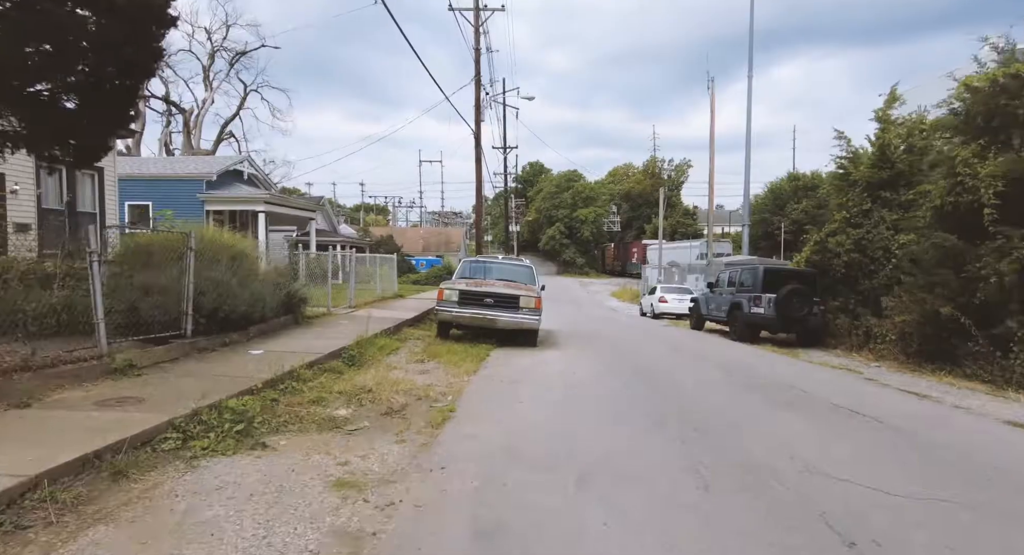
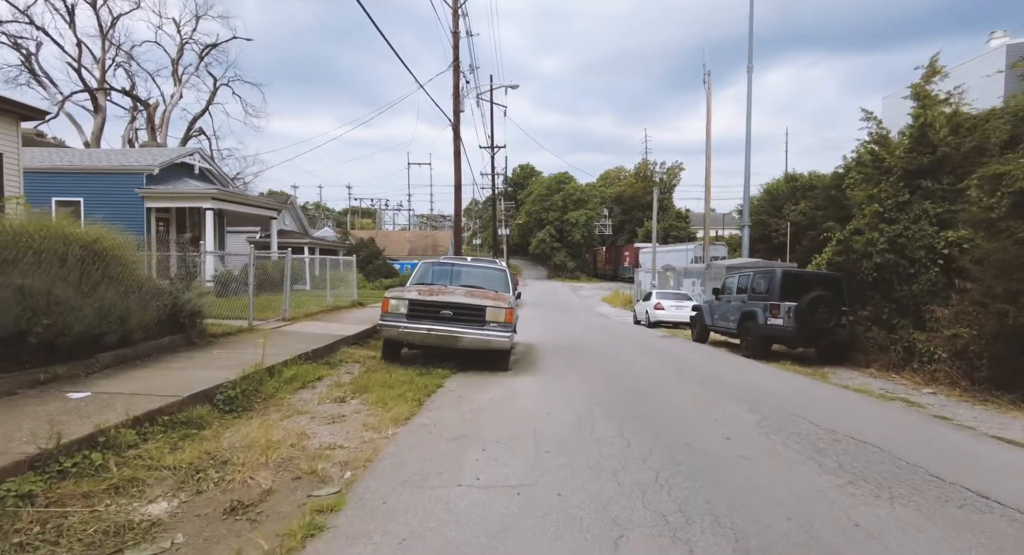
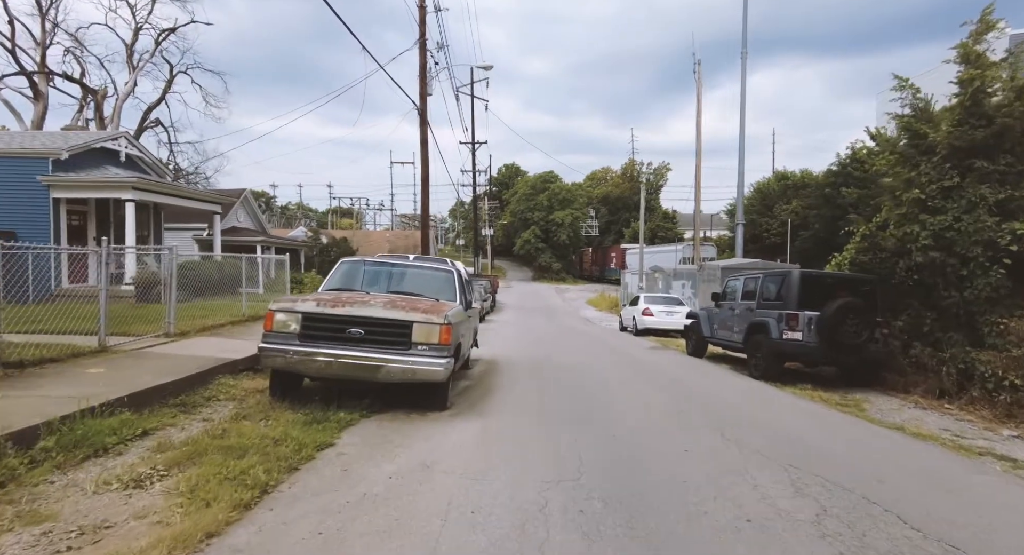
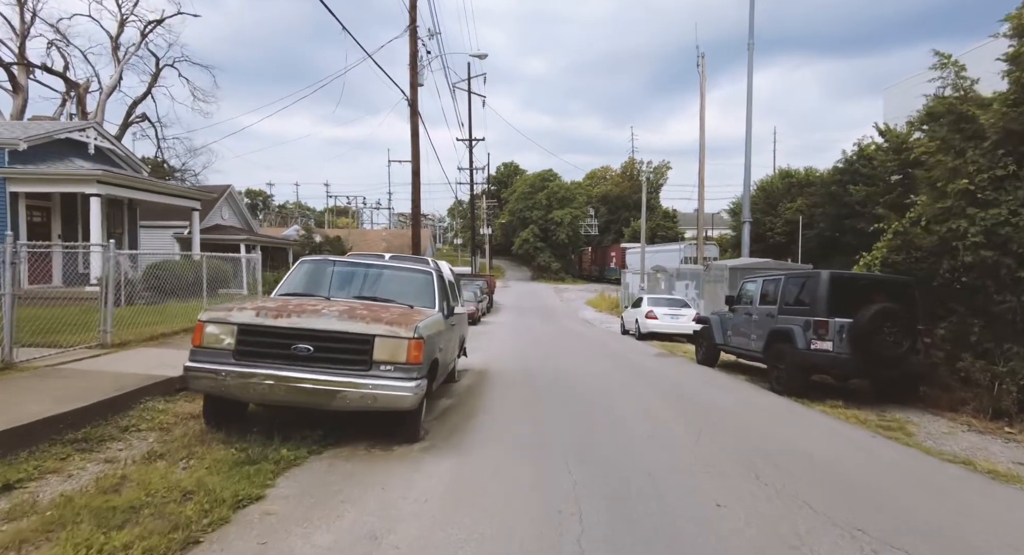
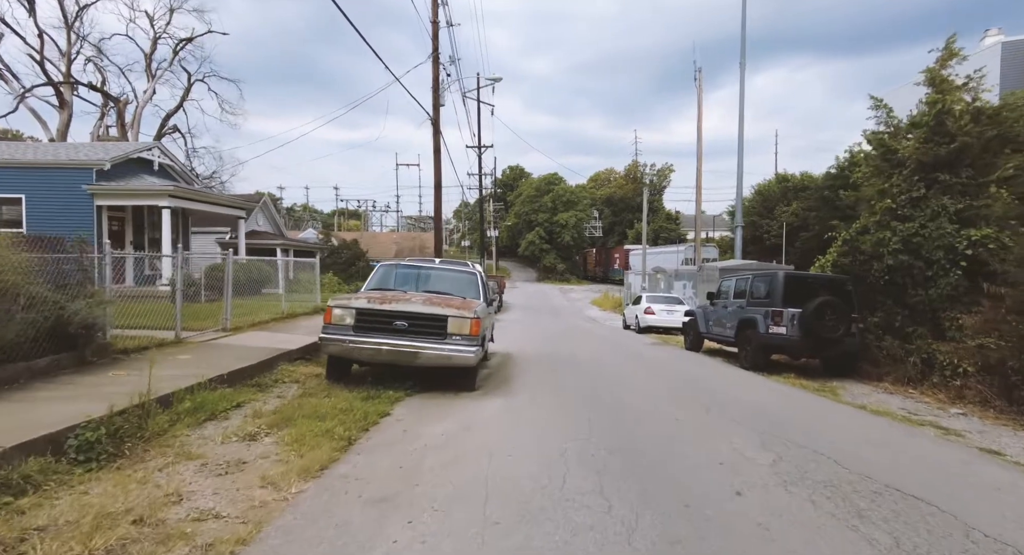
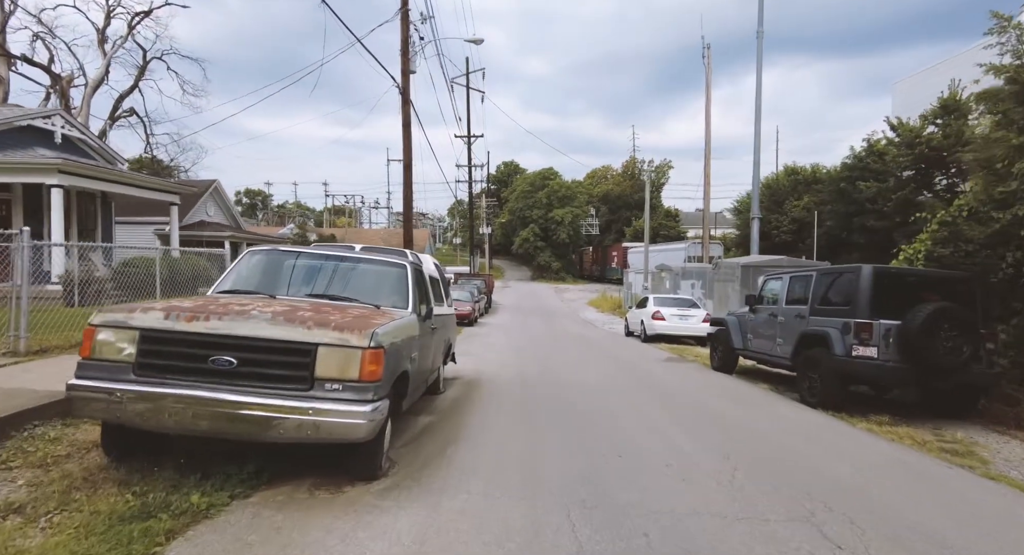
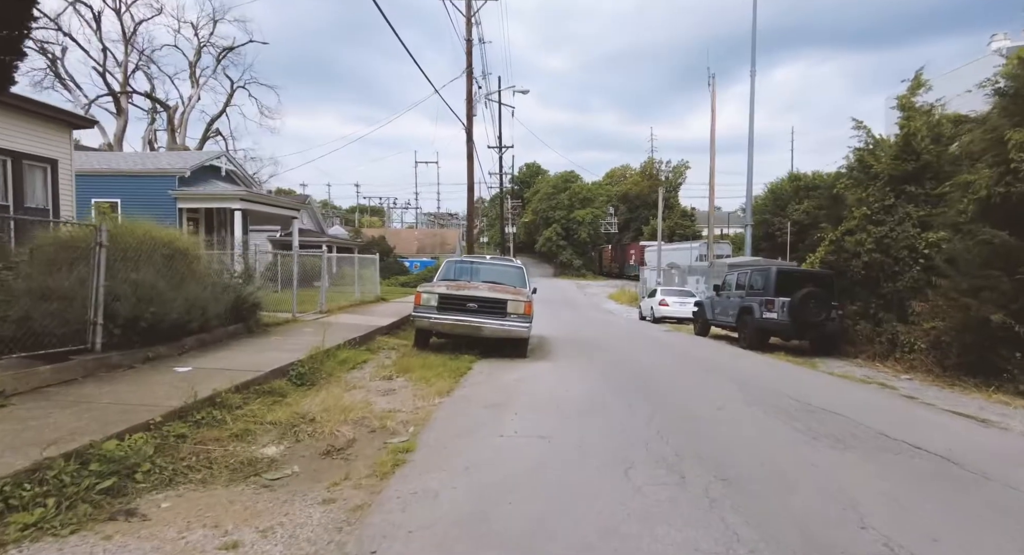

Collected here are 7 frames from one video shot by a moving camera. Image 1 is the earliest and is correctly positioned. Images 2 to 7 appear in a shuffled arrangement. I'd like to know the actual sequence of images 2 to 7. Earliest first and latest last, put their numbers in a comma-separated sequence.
7, 2, 5, 3, 4, 6
